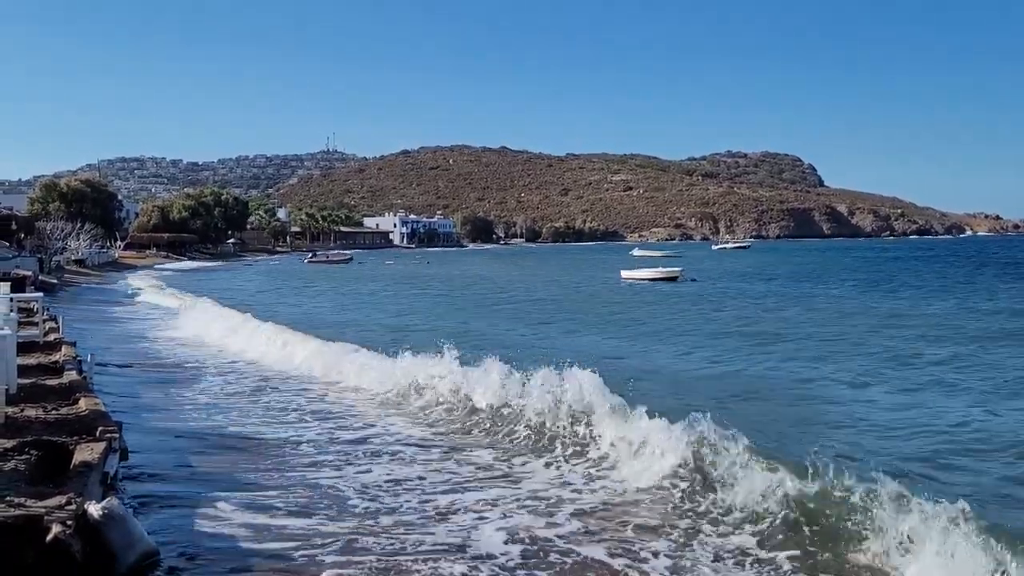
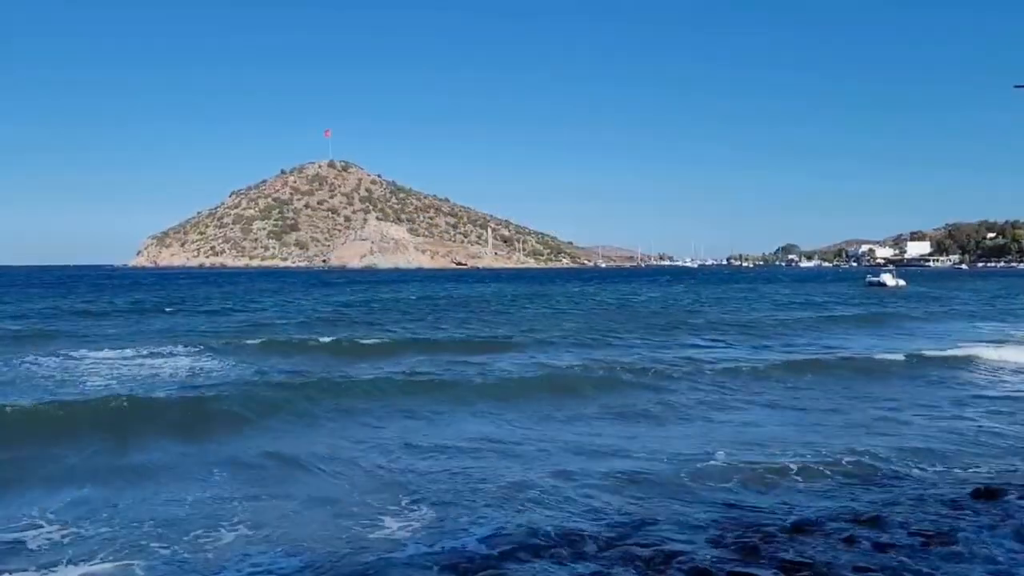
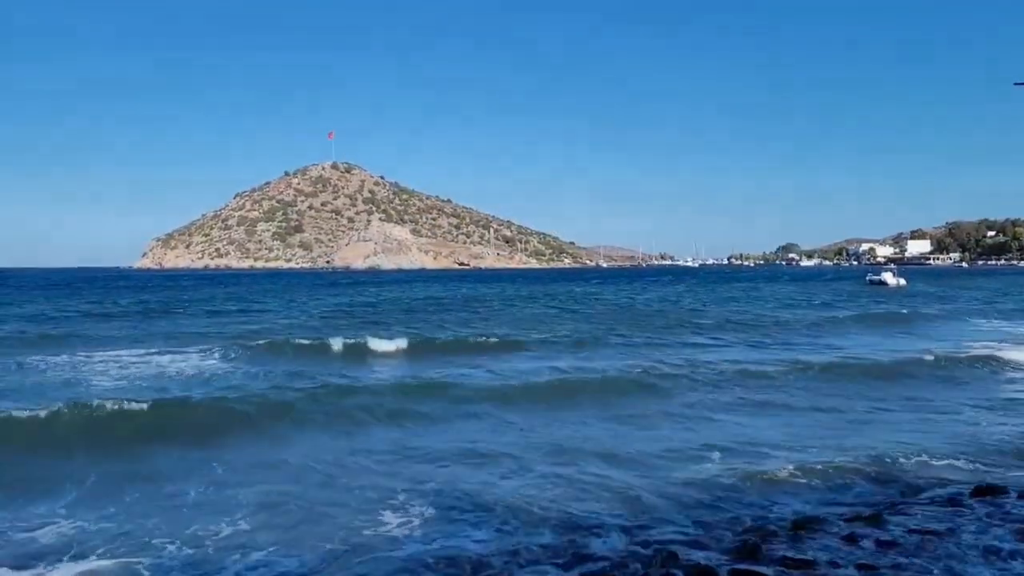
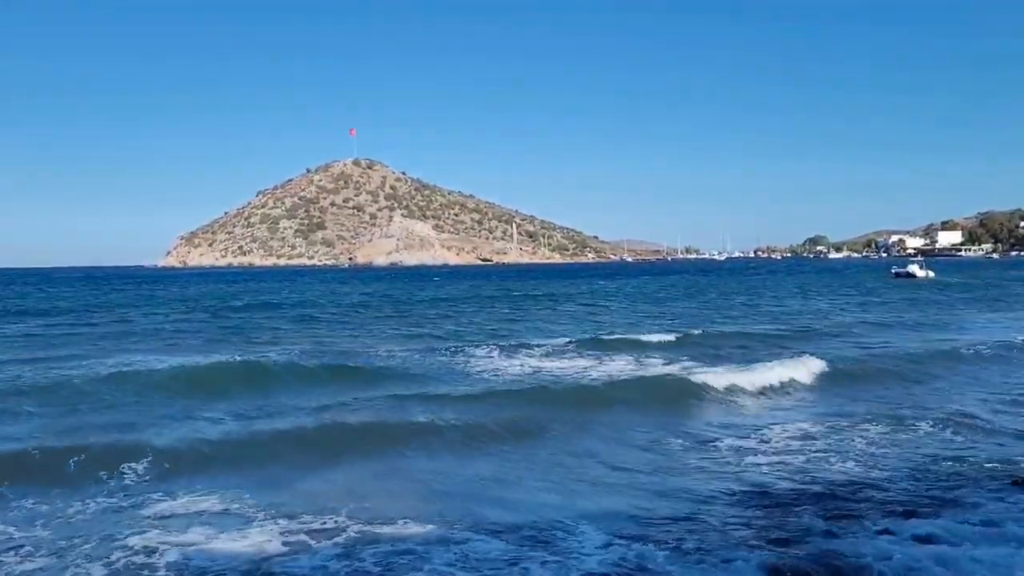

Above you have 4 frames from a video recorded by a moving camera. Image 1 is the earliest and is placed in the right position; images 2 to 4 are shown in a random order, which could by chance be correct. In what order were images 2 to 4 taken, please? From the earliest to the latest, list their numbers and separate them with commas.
2, 3, 4
